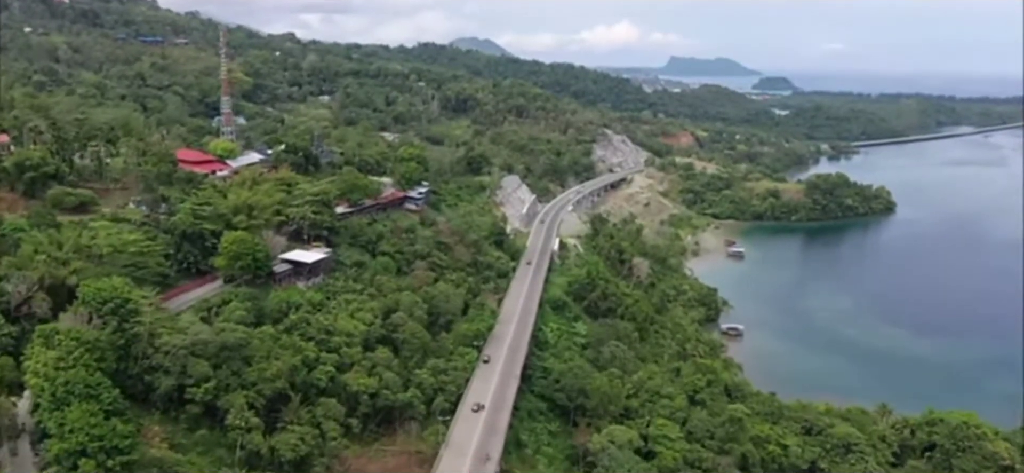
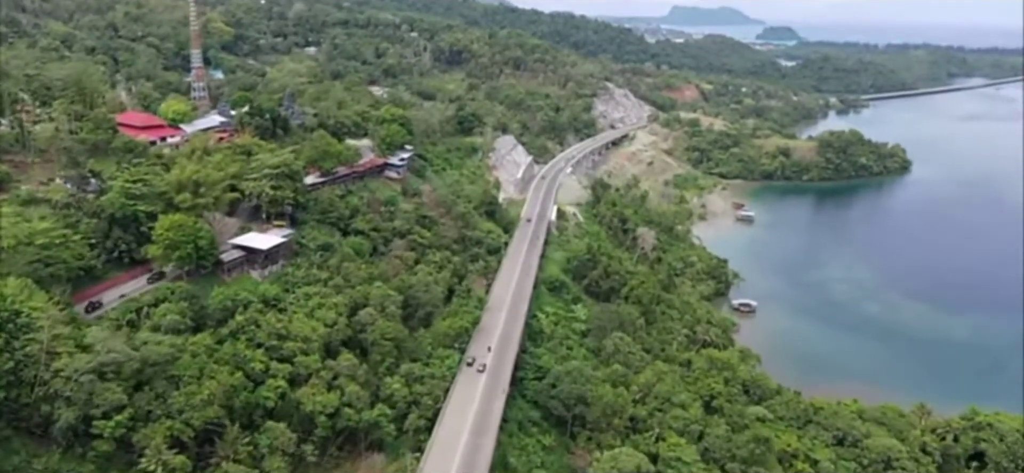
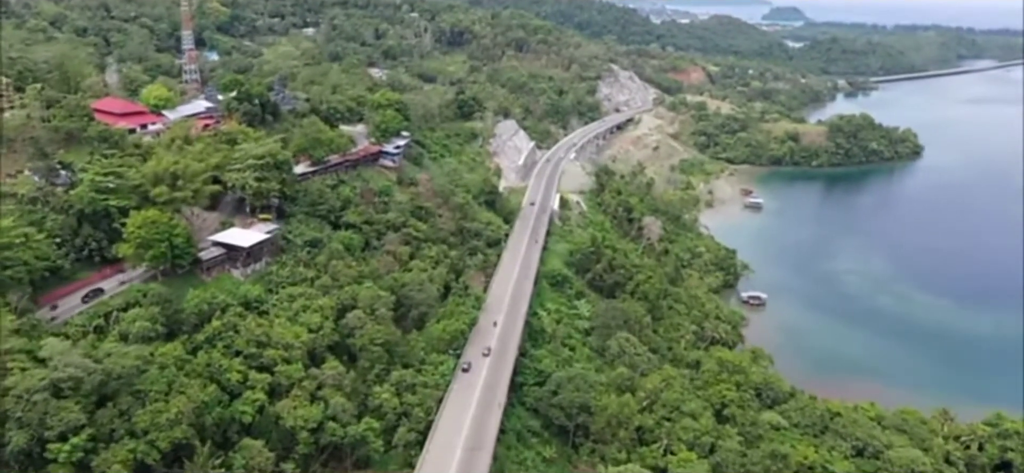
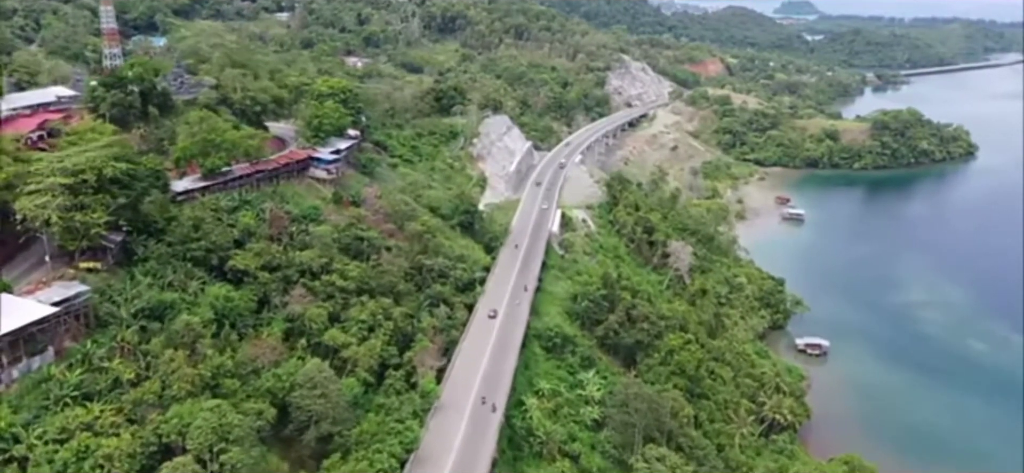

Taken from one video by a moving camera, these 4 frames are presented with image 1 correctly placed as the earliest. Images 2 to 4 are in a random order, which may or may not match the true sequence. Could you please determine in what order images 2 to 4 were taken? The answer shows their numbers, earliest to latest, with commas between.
2, 3, 4
